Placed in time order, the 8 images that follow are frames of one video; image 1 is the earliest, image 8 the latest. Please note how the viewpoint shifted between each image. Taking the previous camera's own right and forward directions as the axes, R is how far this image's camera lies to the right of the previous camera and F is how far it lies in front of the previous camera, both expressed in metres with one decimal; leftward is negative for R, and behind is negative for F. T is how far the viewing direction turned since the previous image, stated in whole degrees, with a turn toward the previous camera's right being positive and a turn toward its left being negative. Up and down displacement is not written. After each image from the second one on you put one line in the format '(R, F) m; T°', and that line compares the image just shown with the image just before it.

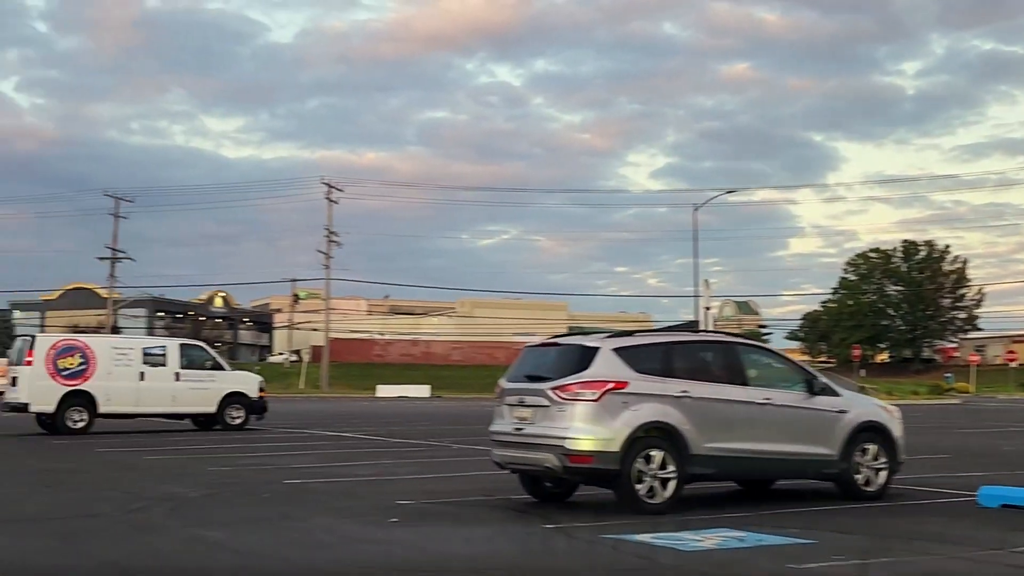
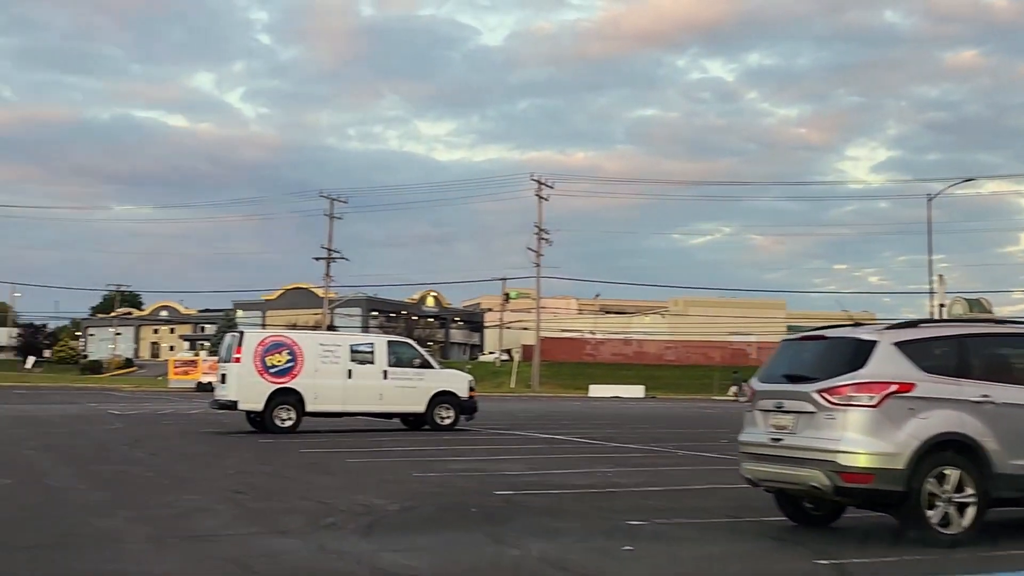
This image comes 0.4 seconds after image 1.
(-0.3, +1.9) m; -9°
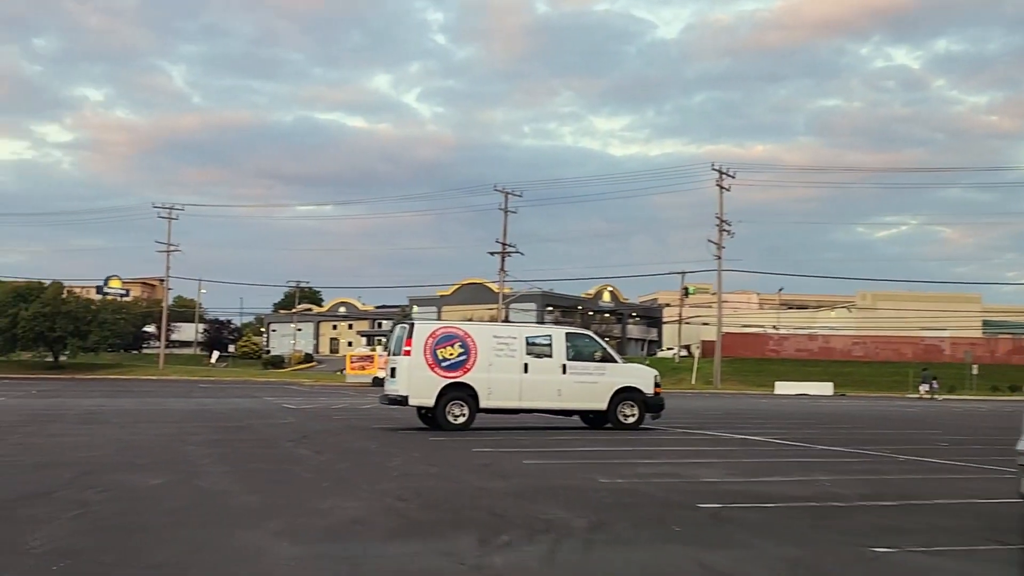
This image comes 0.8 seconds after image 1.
(-0.2, +1.8) m; -8°
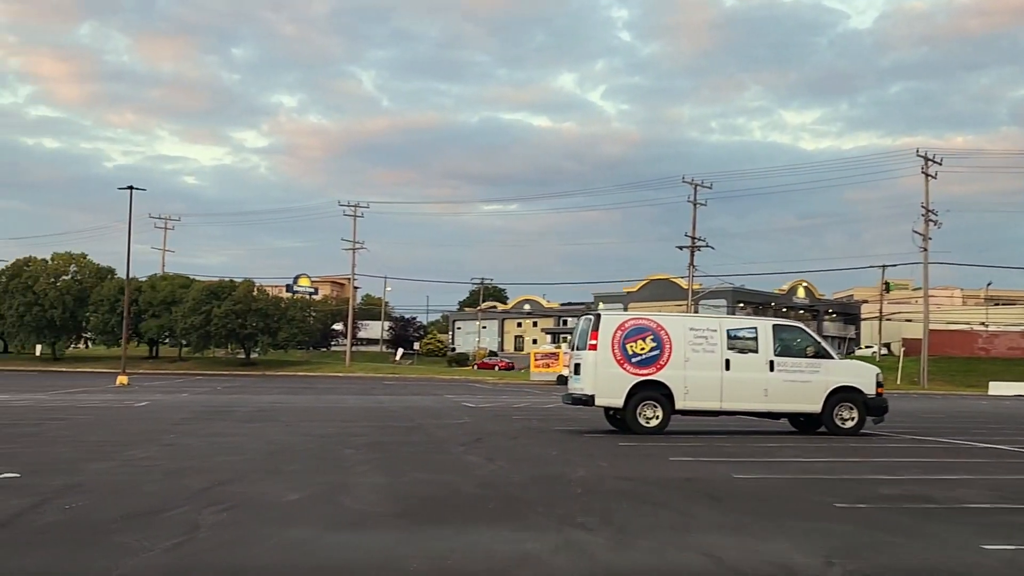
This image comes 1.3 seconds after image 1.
(-0.2, +2.4) m; -8°
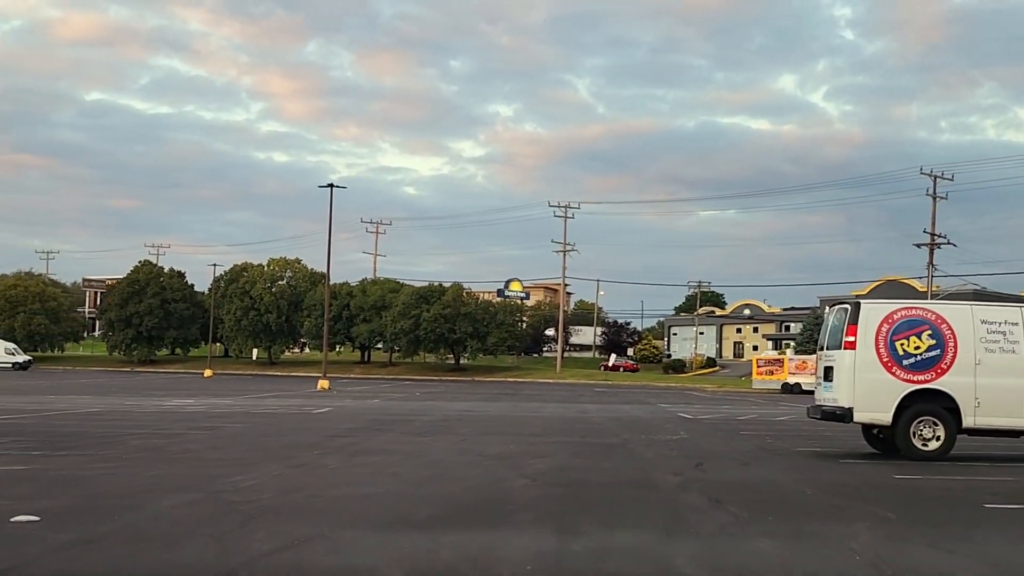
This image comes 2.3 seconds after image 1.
(-0.1, +4.1) m; -10°
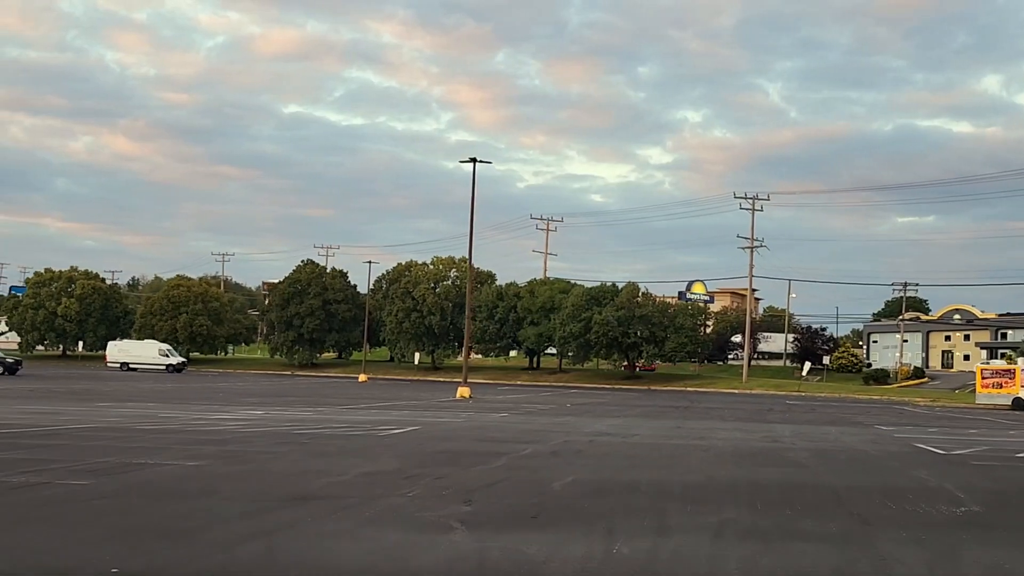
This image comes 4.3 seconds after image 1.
(+0.5, +8.6) m; -8°
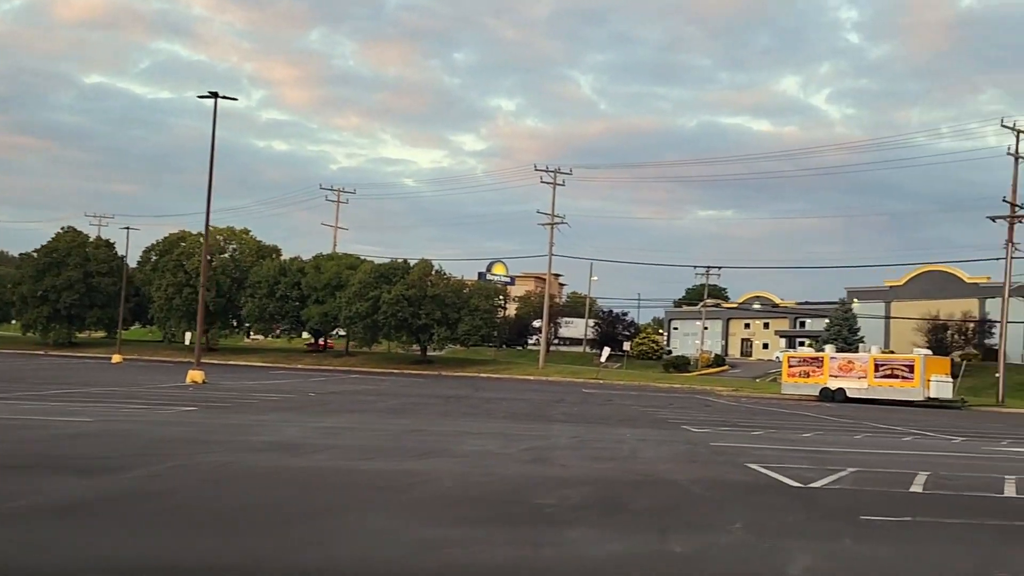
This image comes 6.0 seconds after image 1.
(+1.9, +7.0) m; +9°
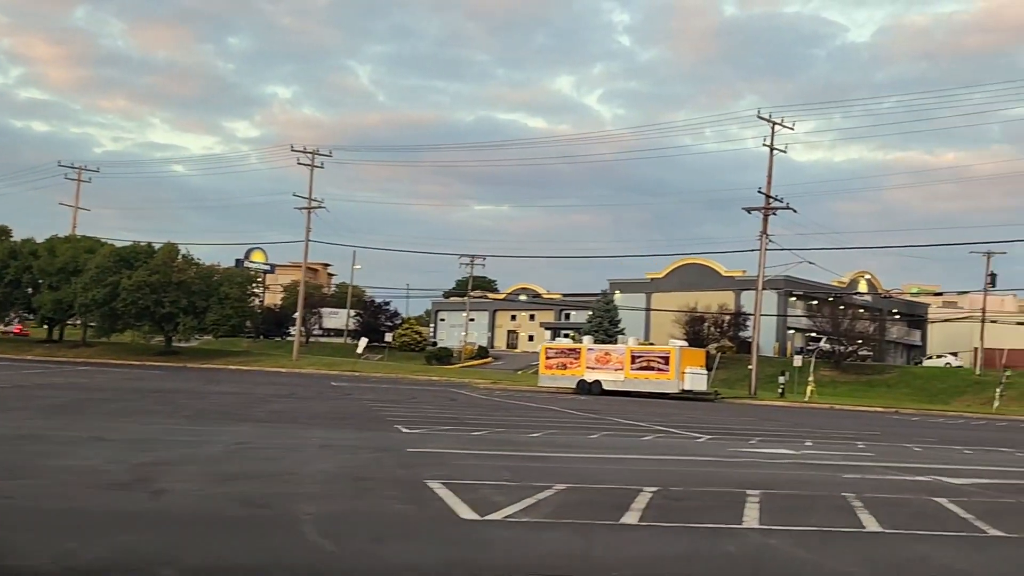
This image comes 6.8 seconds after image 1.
(+1.3, +3.0) m; +10°
